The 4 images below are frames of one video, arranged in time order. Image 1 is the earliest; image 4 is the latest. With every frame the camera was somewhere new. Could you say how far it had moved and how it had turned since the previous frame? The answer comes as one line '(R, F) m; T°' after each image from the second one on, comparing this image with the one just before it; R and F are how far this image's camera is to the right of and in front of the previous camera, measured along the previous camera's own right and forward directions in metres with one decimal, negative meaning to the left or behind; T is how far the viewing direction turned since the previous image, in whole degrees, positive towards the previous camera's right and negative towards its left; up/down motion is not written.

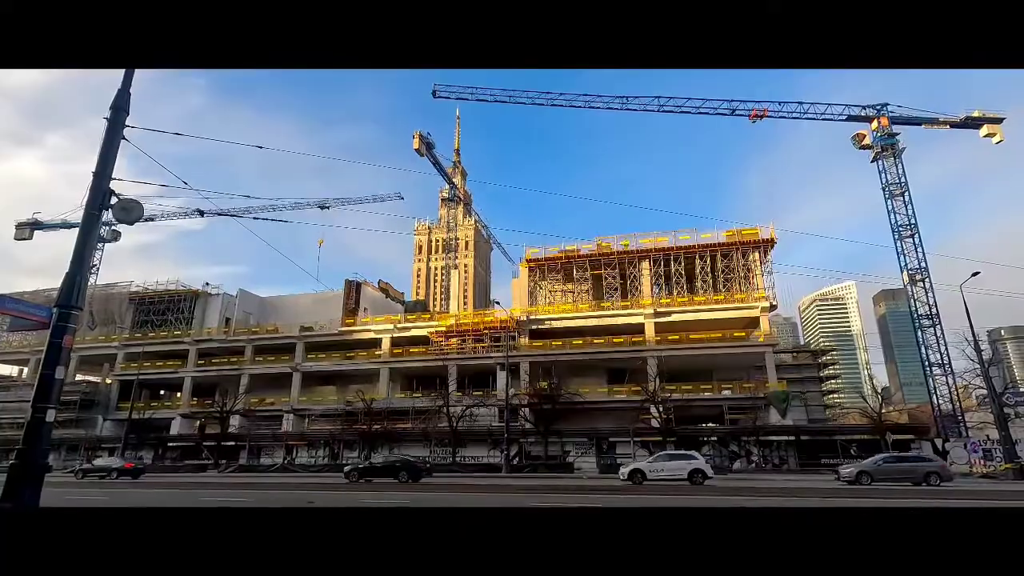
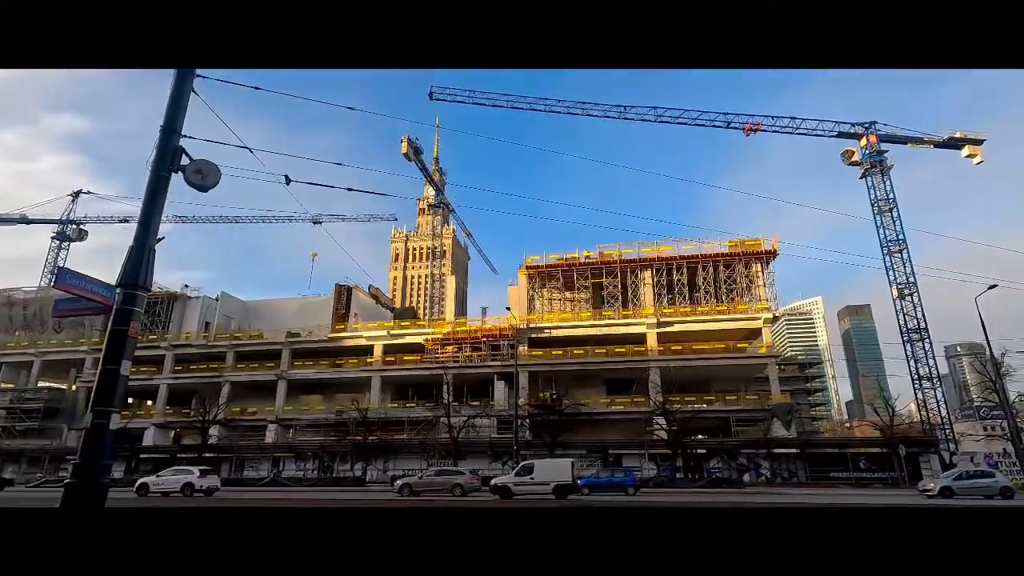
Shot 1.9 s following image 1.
(-1.8, +1.0) m; +3°
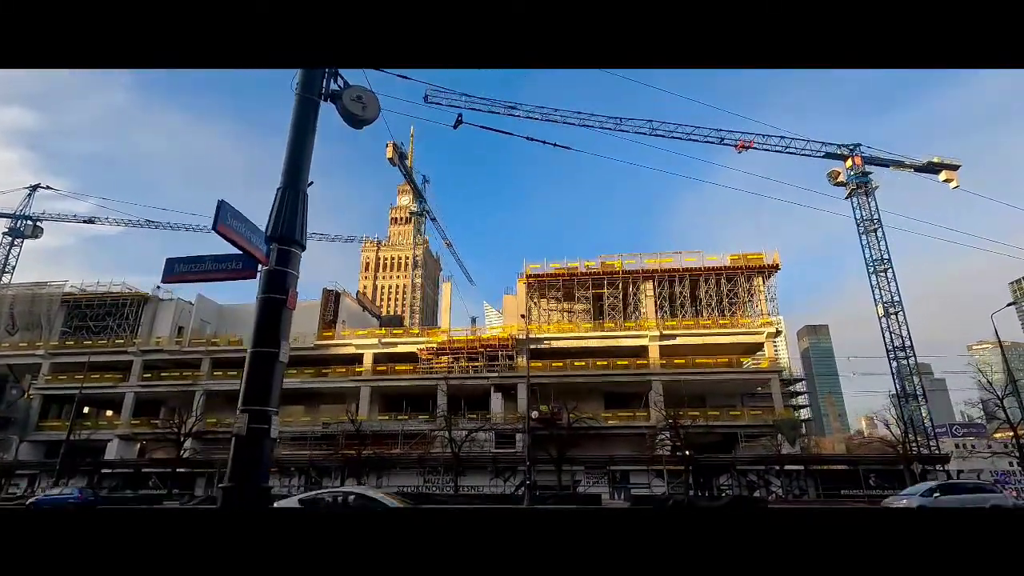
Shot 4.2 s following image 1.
(-2.1, +1.3) m; +4°
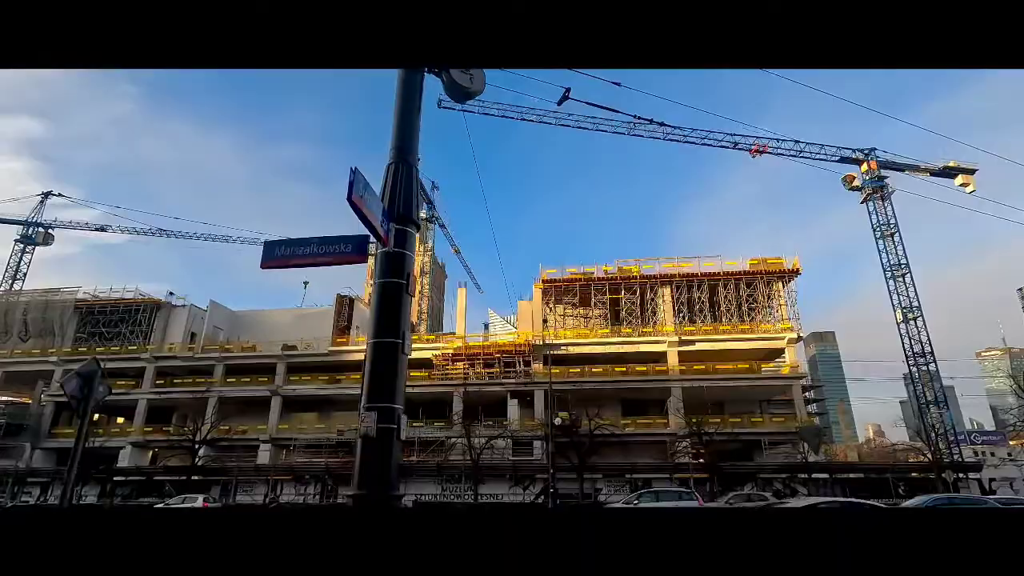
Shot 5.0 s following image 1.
(-0.8, +0.4) m; 0°
